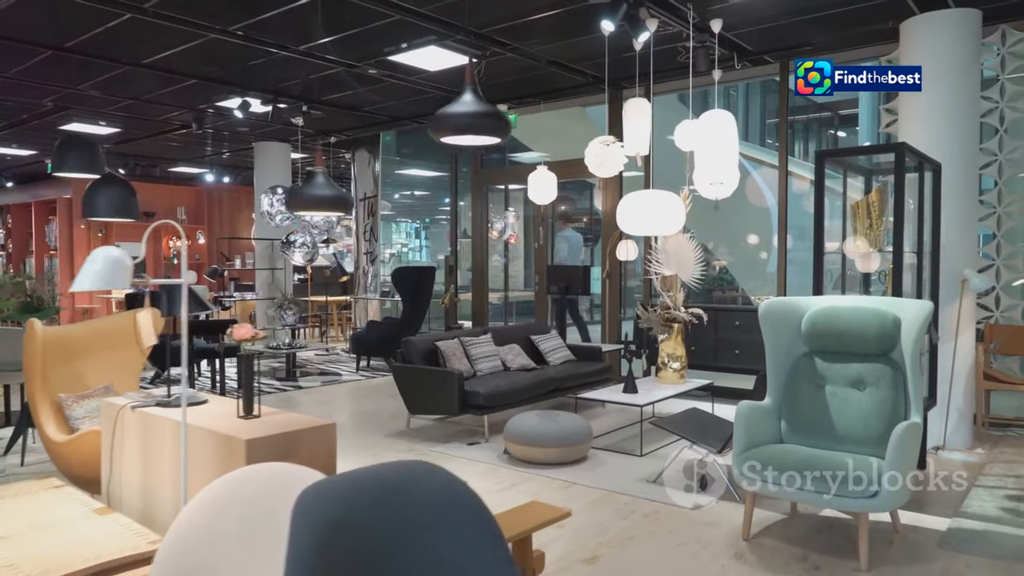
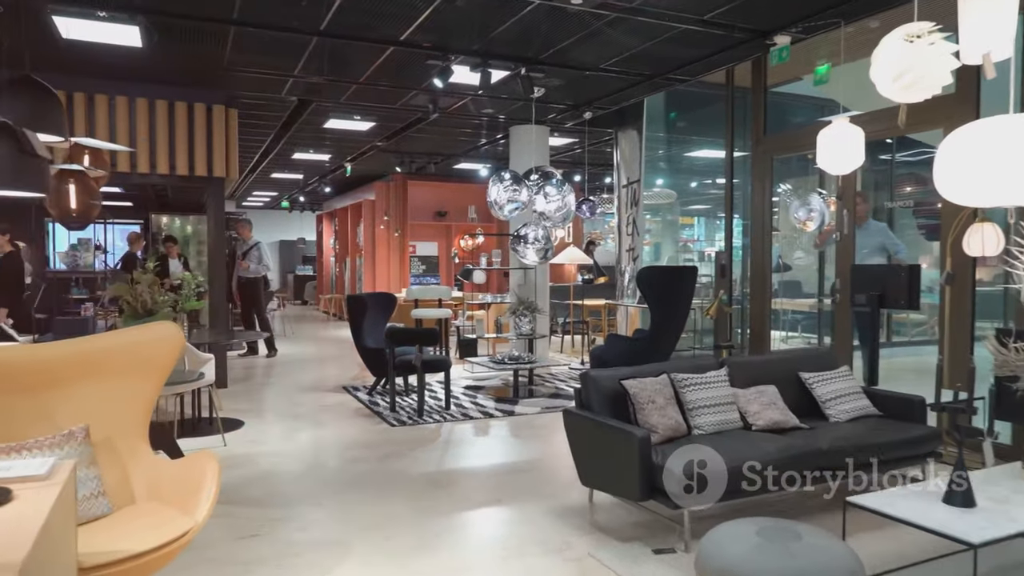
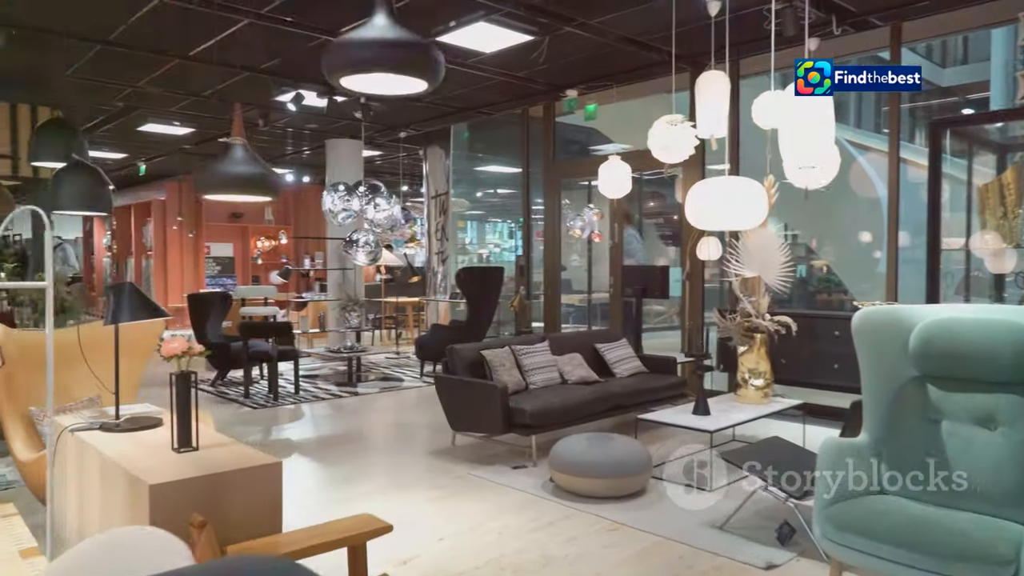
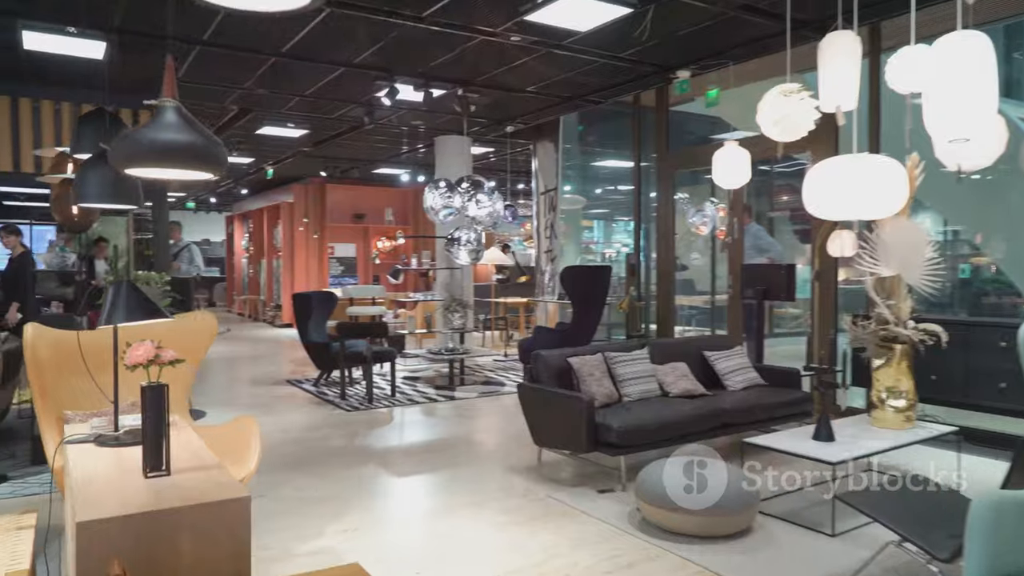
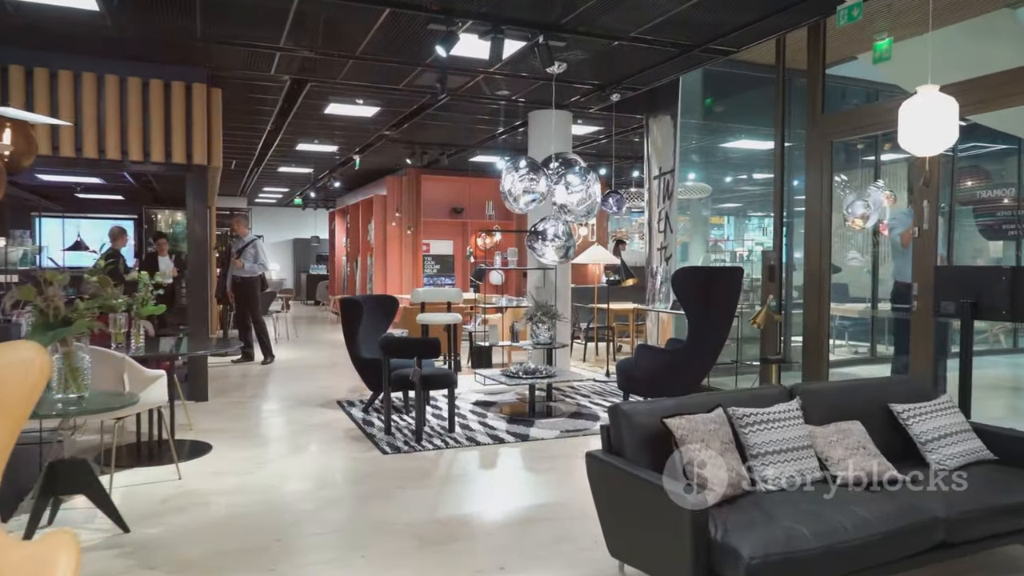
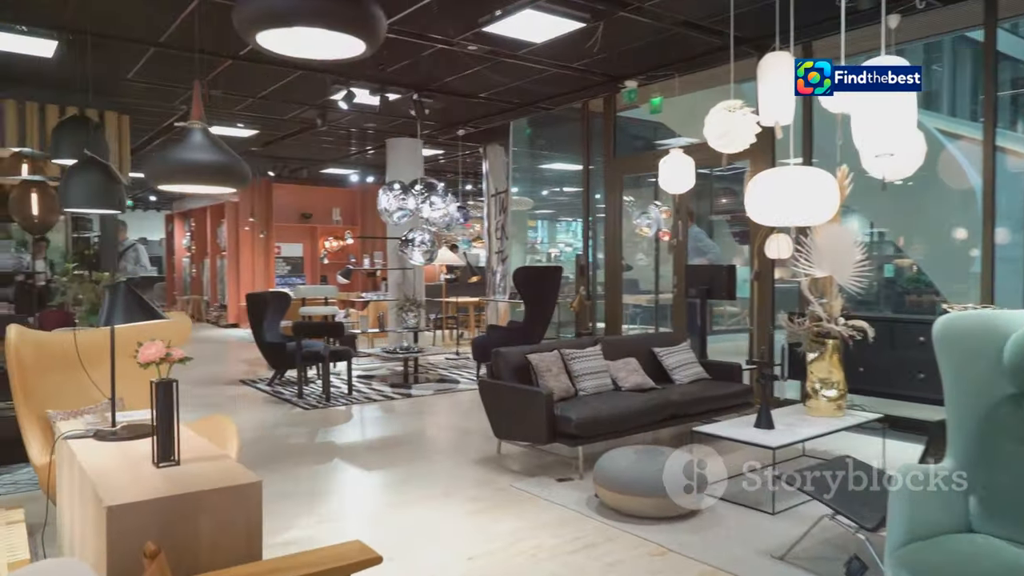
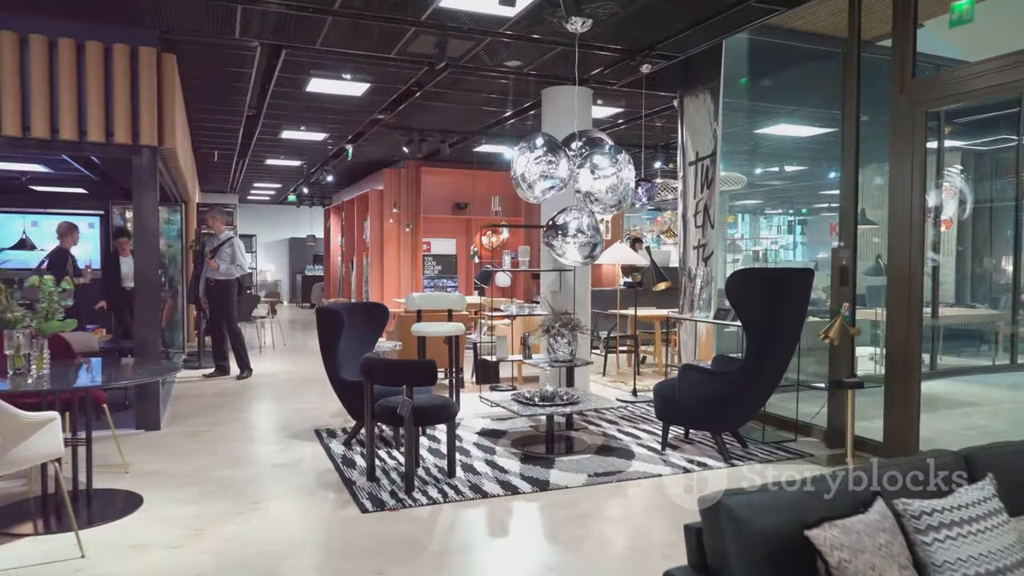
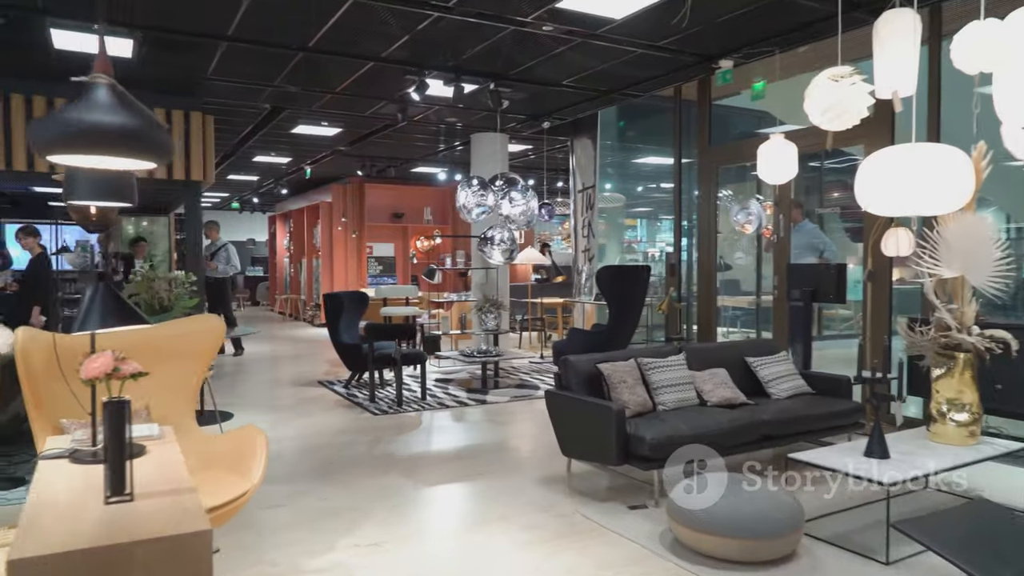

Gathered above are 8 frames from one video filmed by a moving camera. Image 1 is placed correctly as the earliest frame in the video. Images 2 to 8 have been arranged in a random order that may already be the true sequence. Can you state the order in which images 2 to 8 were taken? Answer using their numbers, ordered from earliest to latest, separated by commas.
3, 6, 4, 8, 2, 5, 7
